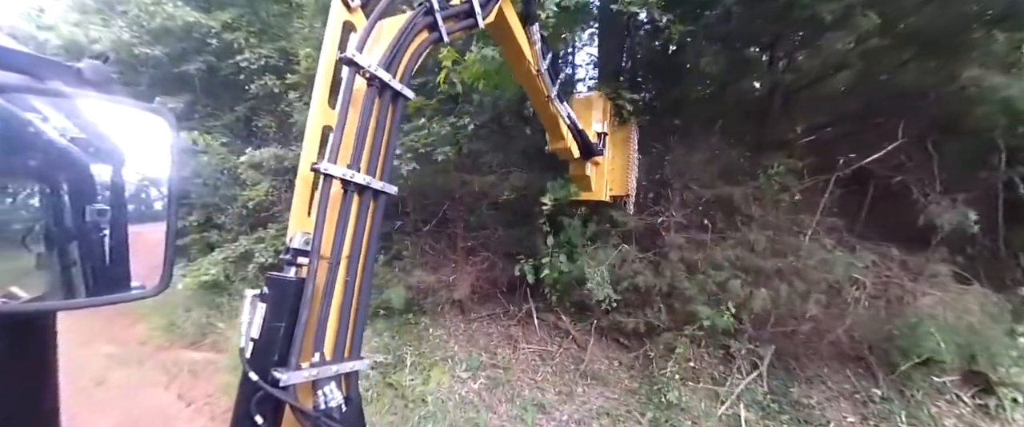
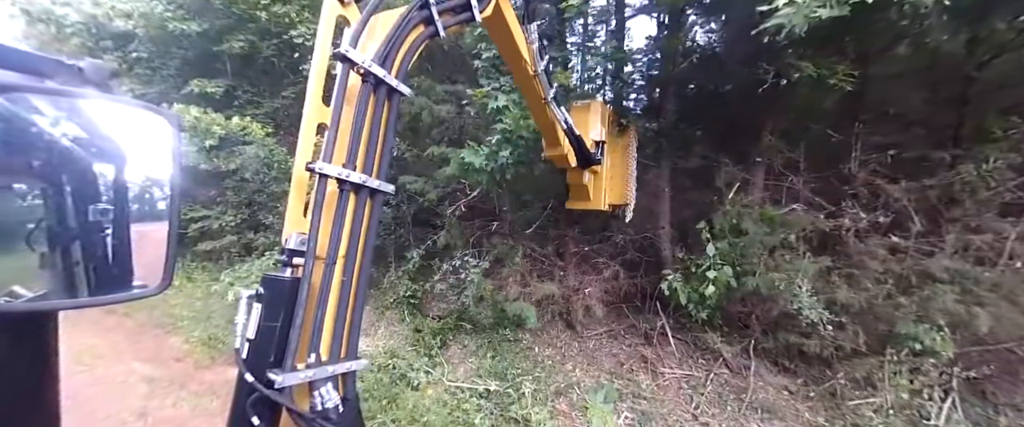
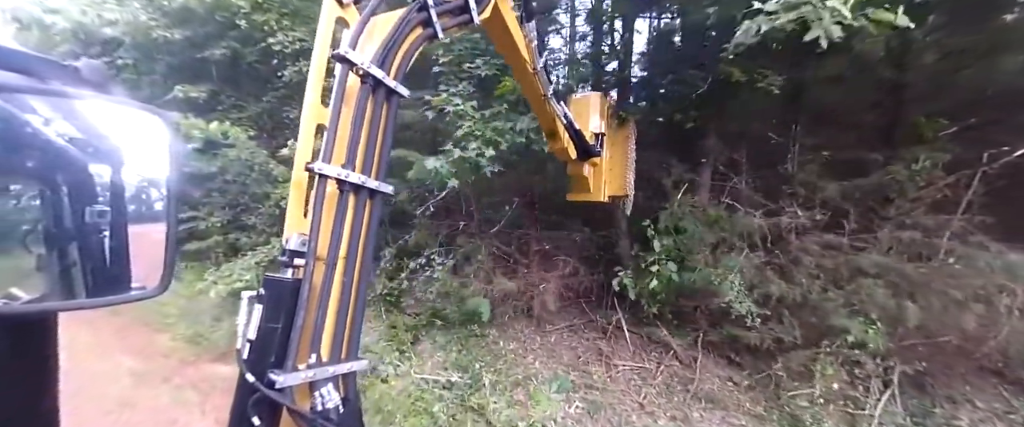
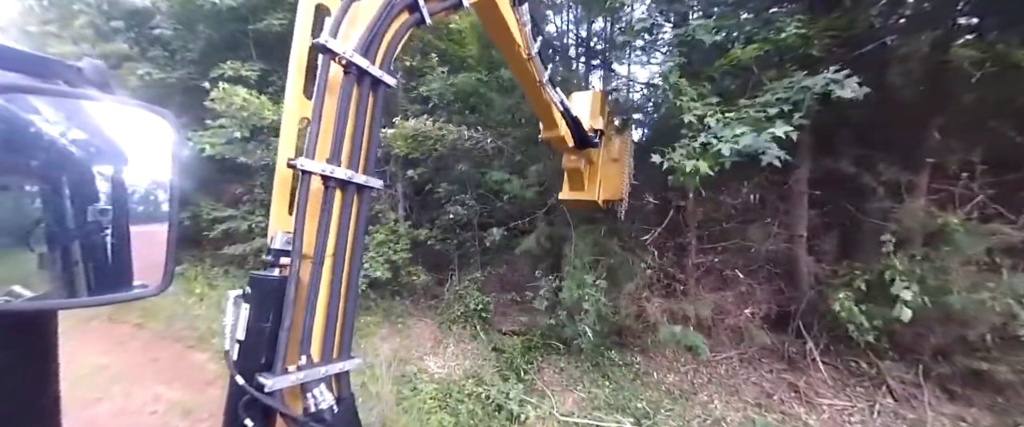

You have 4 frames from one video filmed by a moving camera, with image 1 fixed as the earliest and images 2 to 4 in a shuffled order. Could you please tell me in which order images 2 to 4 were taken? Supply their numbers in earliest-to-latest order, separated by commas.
3, 2, 4
